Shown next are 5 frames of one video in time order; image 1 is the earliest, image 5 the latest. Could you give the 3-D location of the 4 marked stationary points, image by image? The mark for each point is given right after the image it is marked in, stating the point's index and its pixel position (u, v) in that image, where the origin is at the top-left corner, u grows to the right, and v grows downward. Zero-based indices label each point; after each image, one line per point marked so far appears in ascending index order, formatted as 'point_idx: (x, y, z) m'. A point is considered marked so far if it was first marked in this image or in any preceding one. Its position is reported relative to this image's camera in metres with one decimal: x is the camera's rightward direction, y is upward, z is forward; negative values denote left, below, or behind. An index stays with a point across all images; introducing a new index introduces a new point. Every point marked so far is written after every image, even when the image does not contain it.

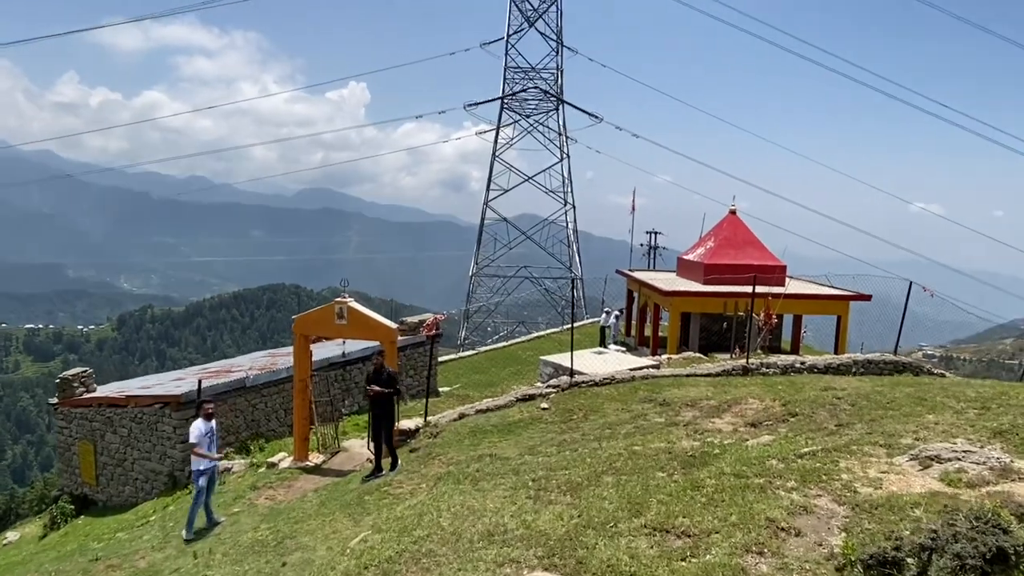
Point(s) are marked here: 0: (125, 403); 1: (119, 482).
0: (-7.8, -2.3, +13.2) m
1: (-7.8, -4.0, +13.4) m
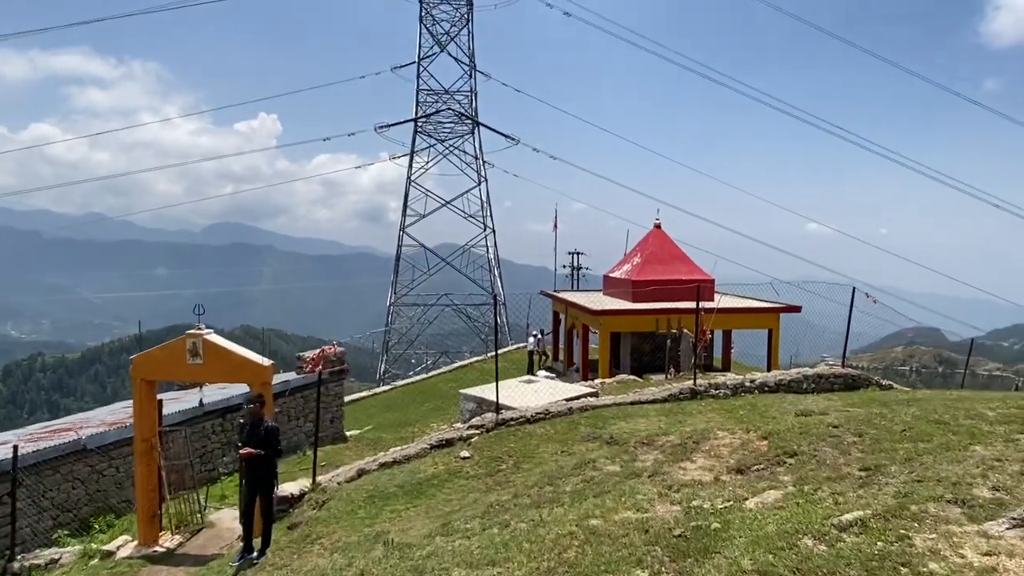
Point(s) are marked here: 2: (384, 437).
0: (-9.2, -2.9, +9.9) m
1: (-9.2, -4.6, +10.1) m
2: (-3.3, -3.9, +17.0) m
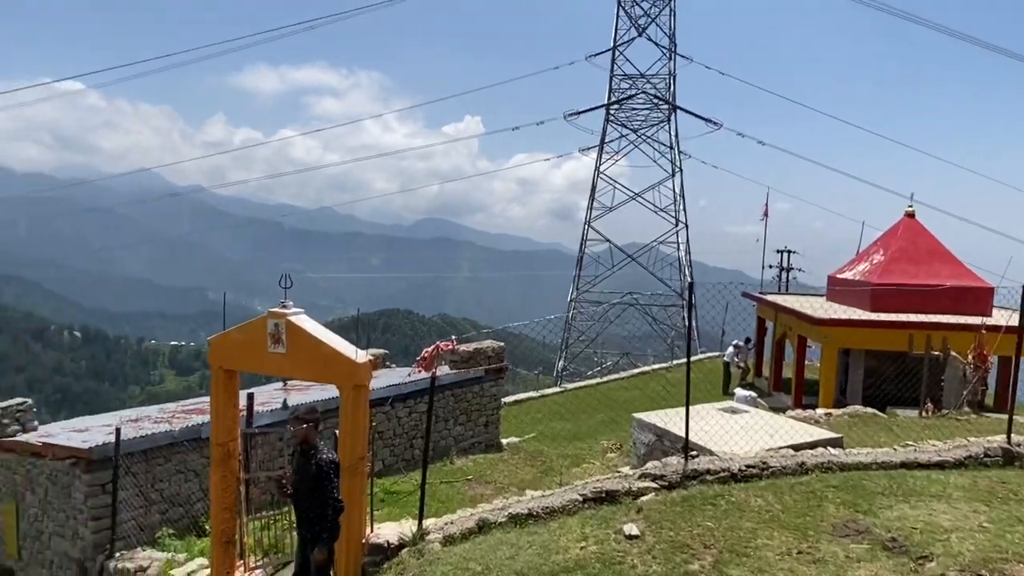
0: (-6.8, -2.3, +9.1) m
1: (-6.8, -4.0, +9.3) m
2: (+0.7, -3.6, +14.3) m
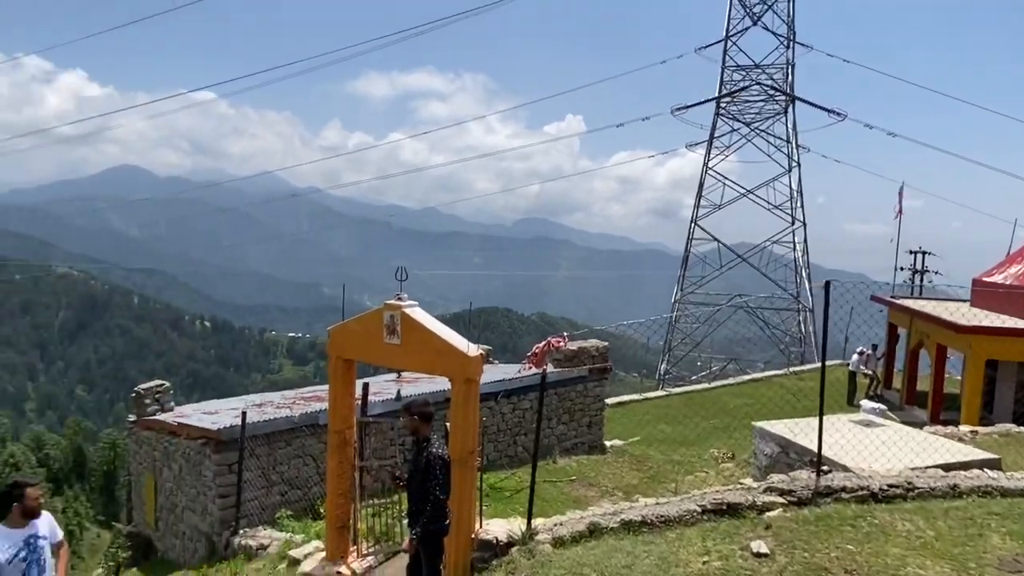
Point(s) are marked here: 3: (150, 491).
0: (-5.3, -2.1, +9.8) m
1: (-5.3, -3.9, +10.0) m
2: (+3.0, -3.6, +13.8) m
3: (-5.8, -3.3, +10.4) m
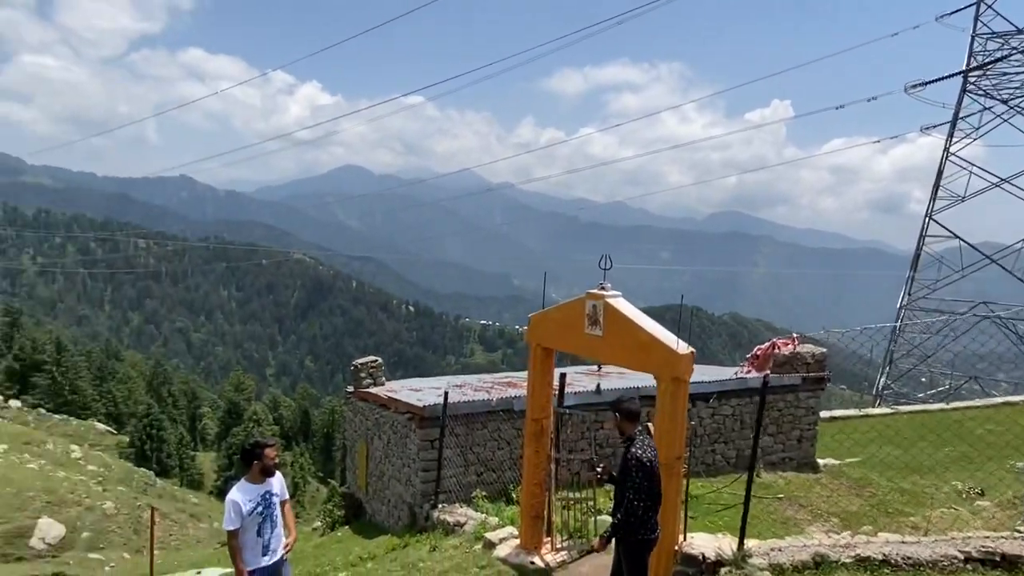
0: (-2.2, -1.9, +10.6) m
1: (-2.2, -3.6, +10.8) m
2: (+6.8, -3.6, +12.0) m
3: (-2.6, -3.0, +11.2) m
